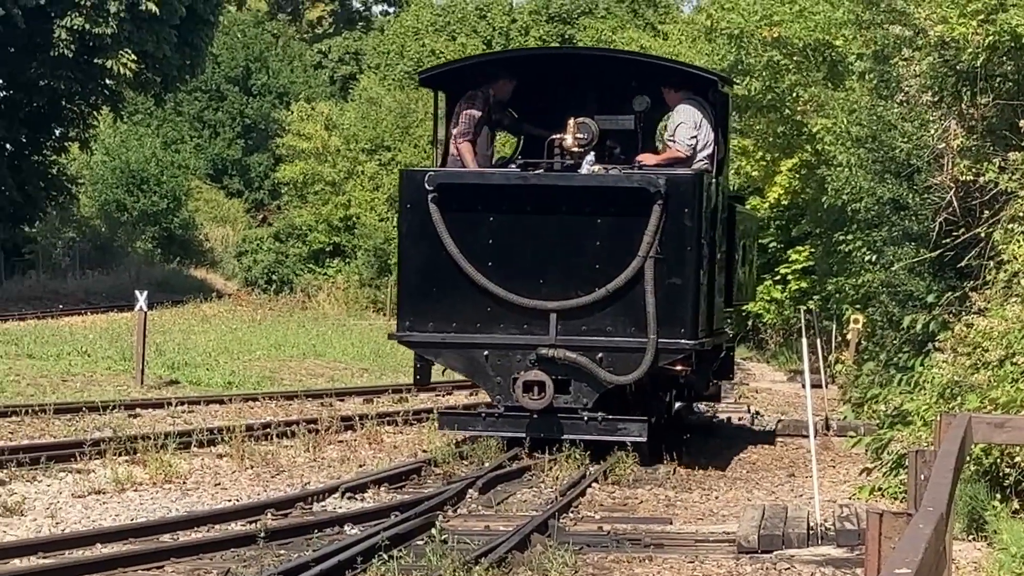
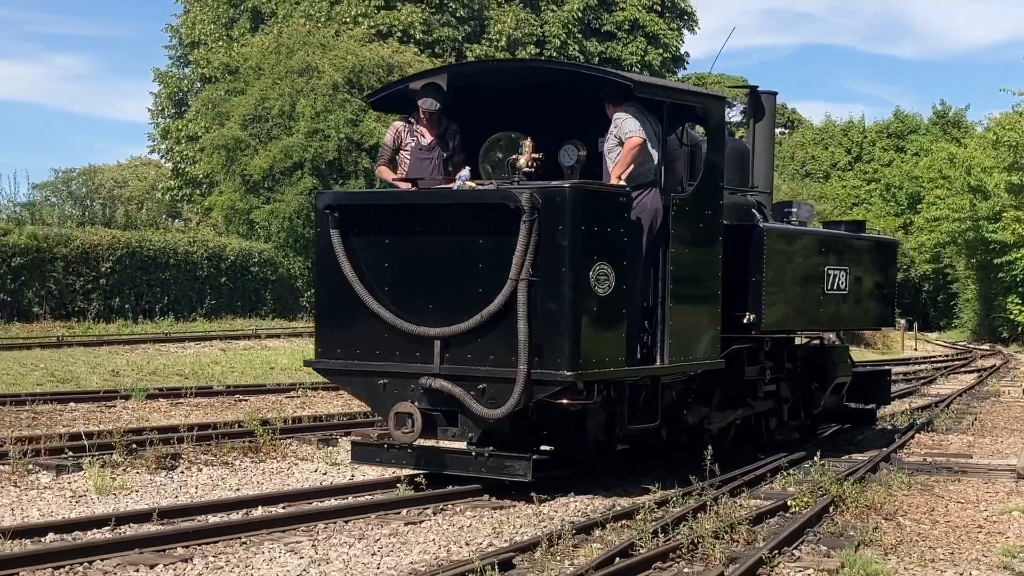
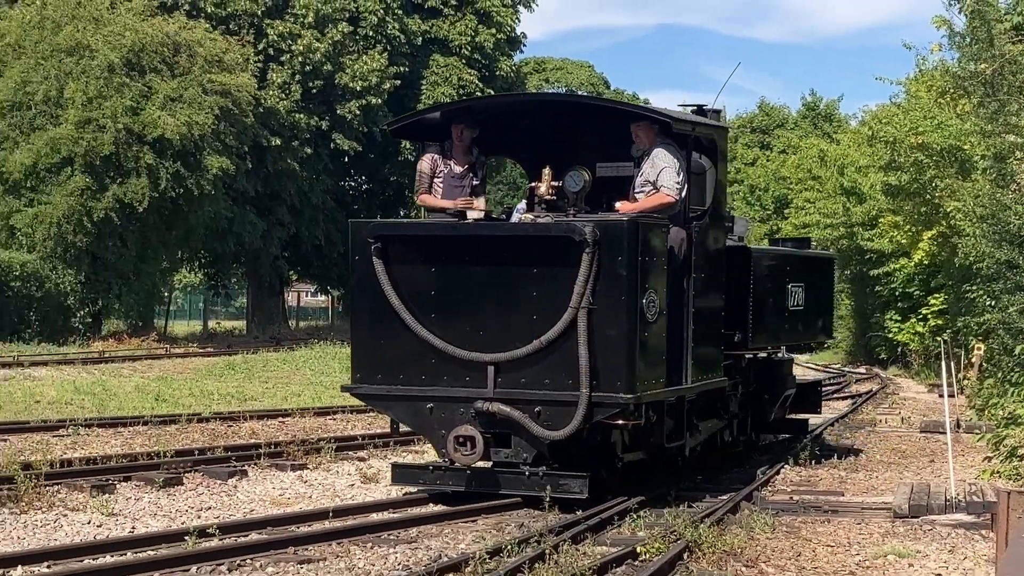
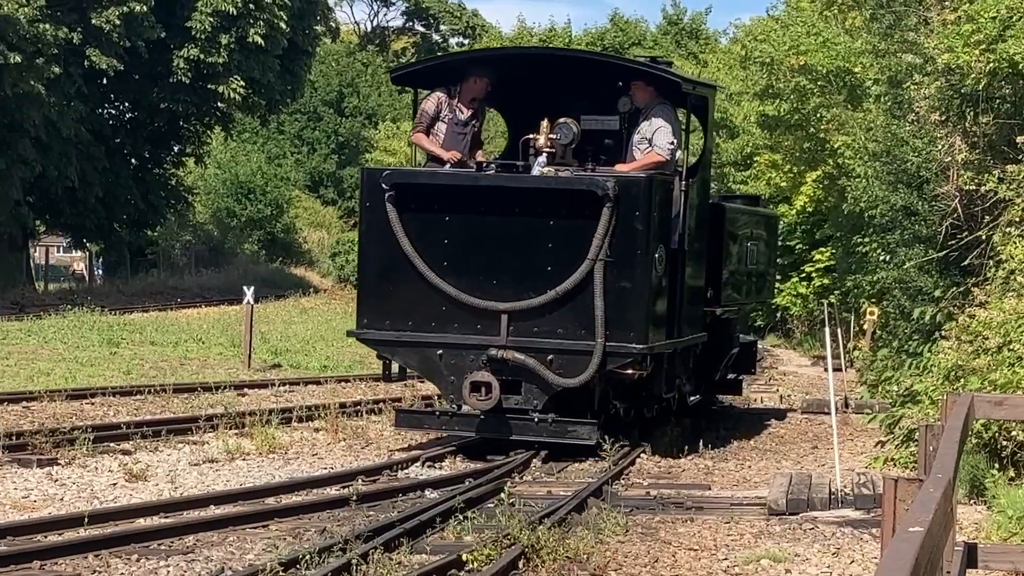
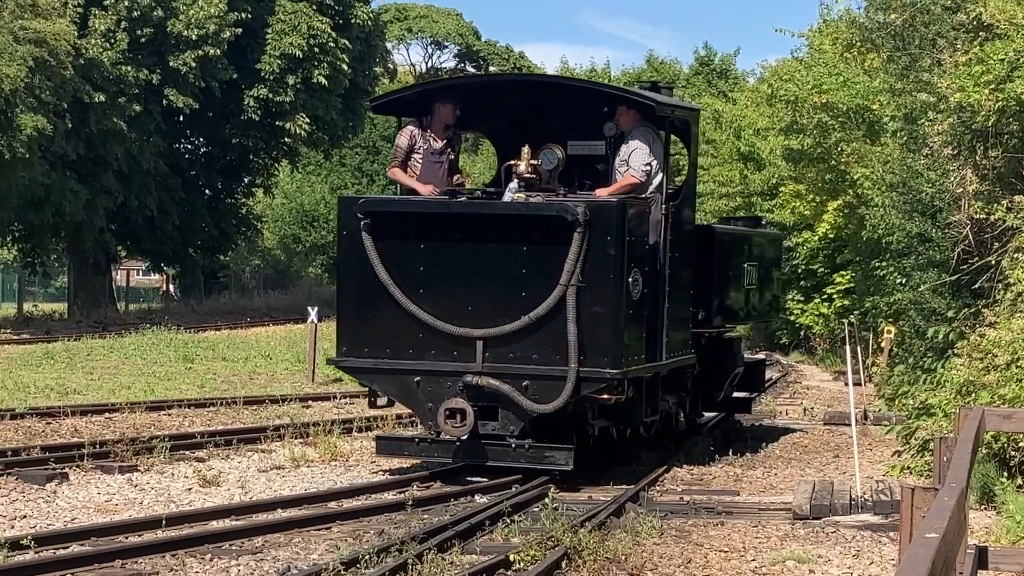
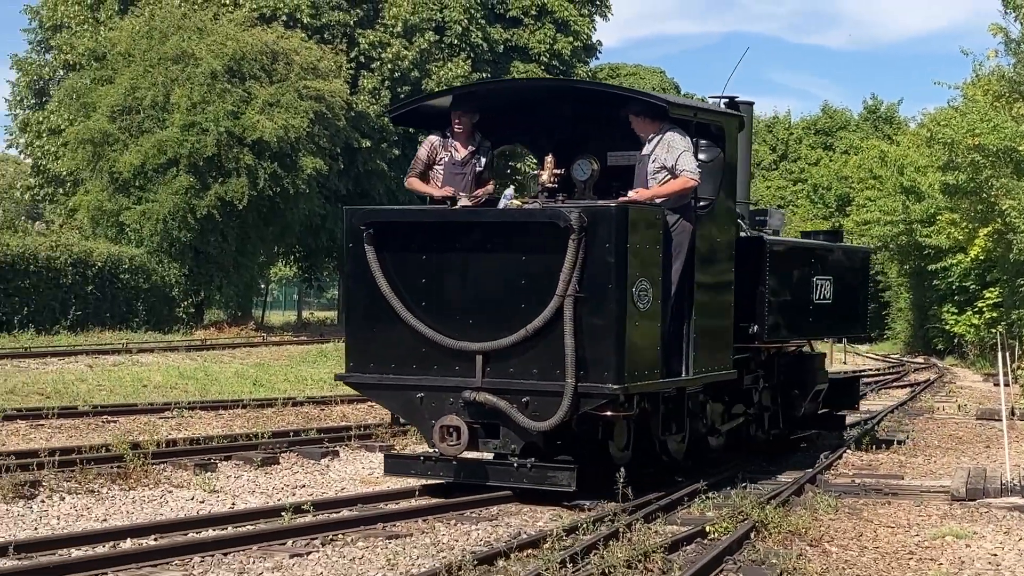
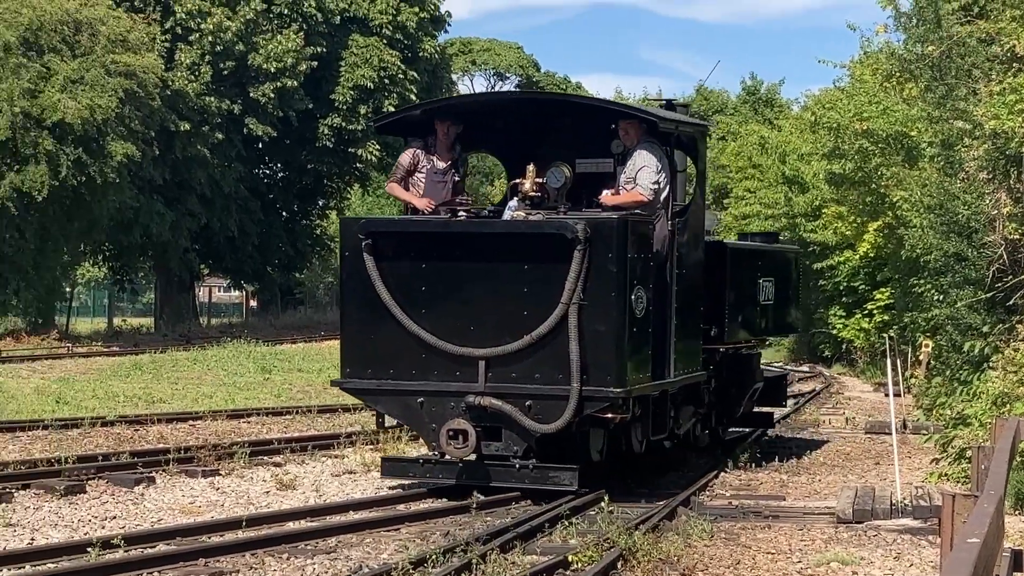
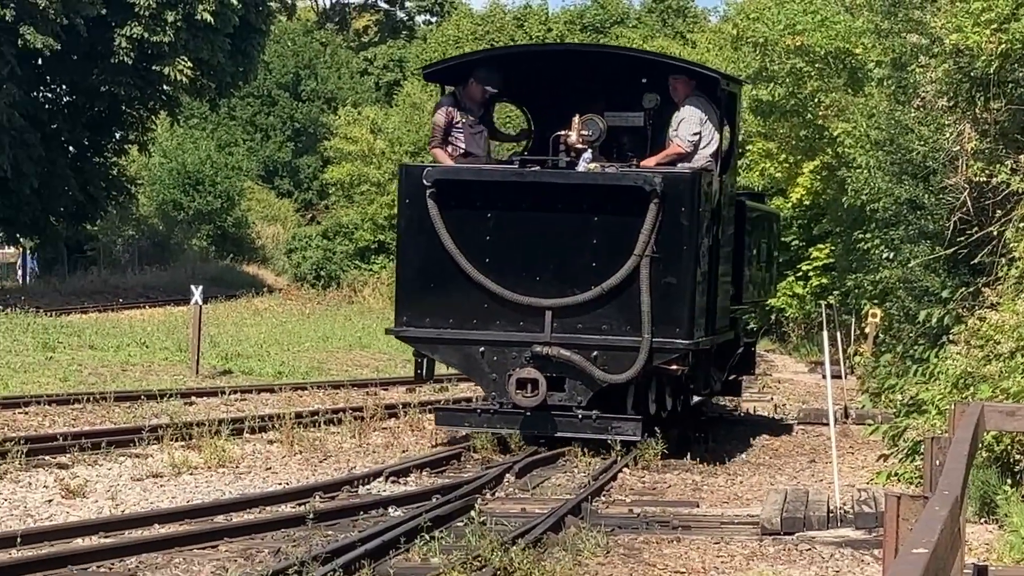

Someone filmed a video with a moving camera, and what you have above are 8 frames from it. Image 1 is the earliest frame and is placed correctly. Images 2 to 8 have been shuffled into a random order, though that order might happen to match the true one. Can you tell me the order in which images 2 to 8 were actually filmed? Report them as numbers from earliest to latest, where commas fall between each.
8, 4, 5, 7, 3, 6, 2
